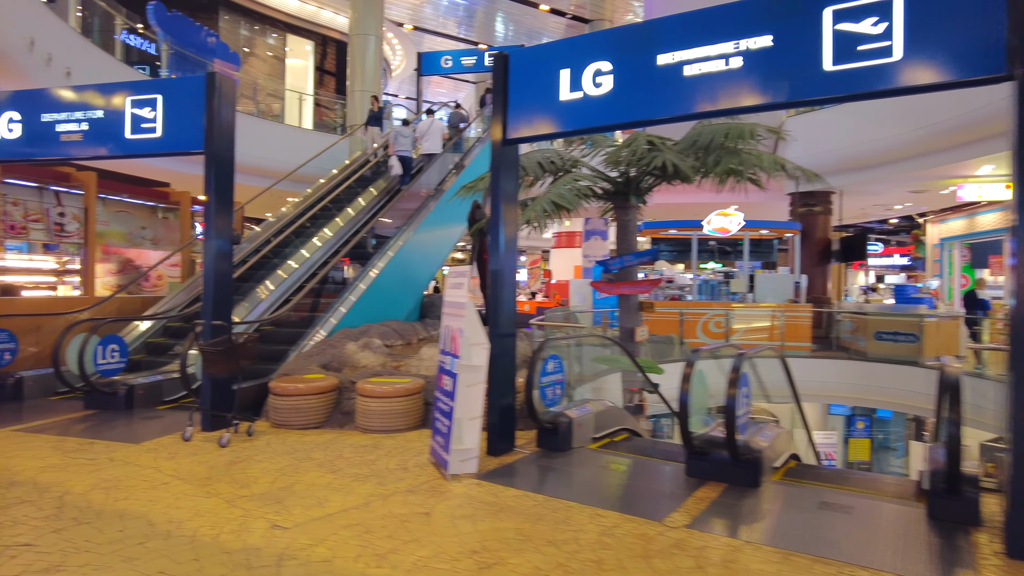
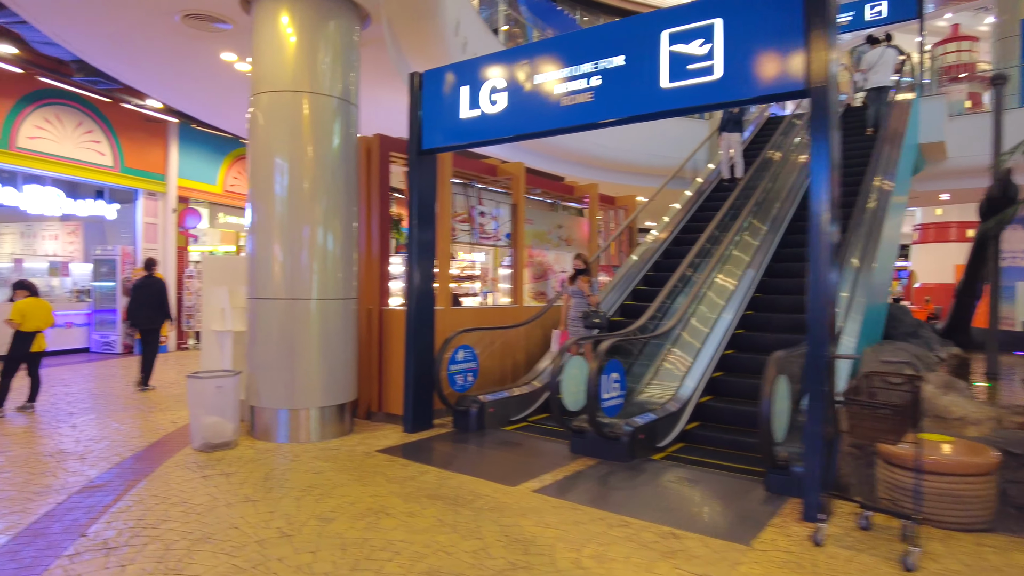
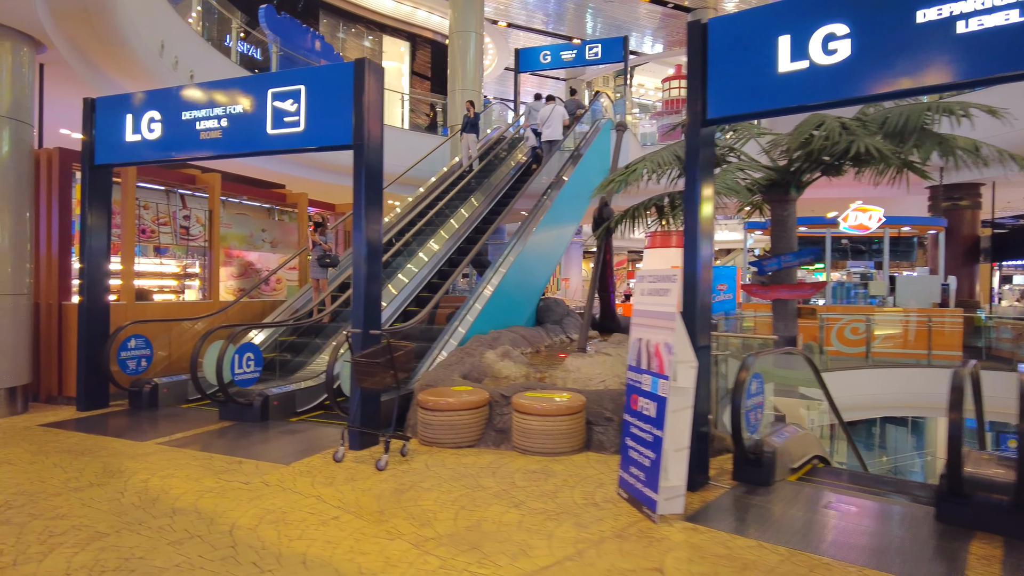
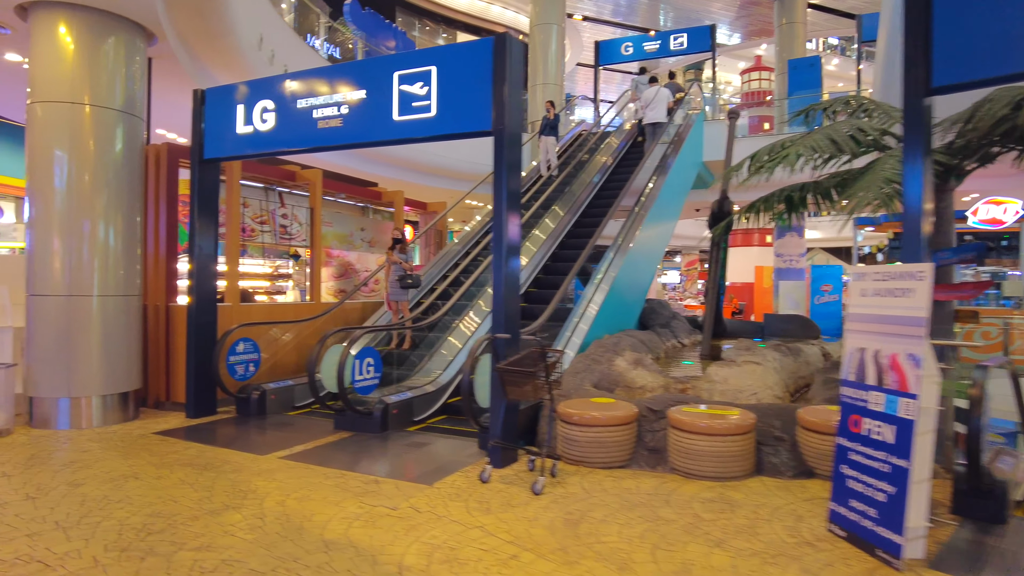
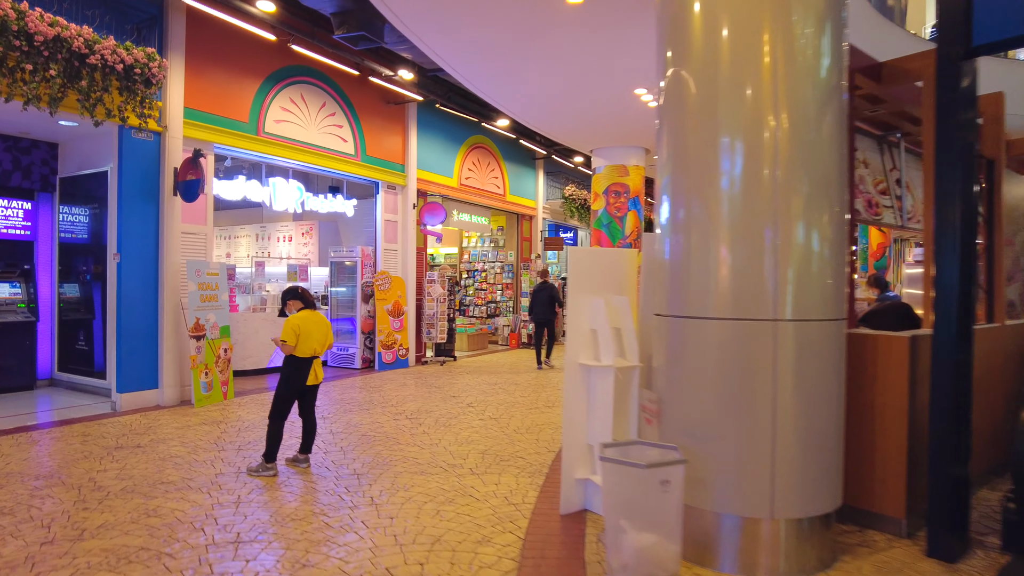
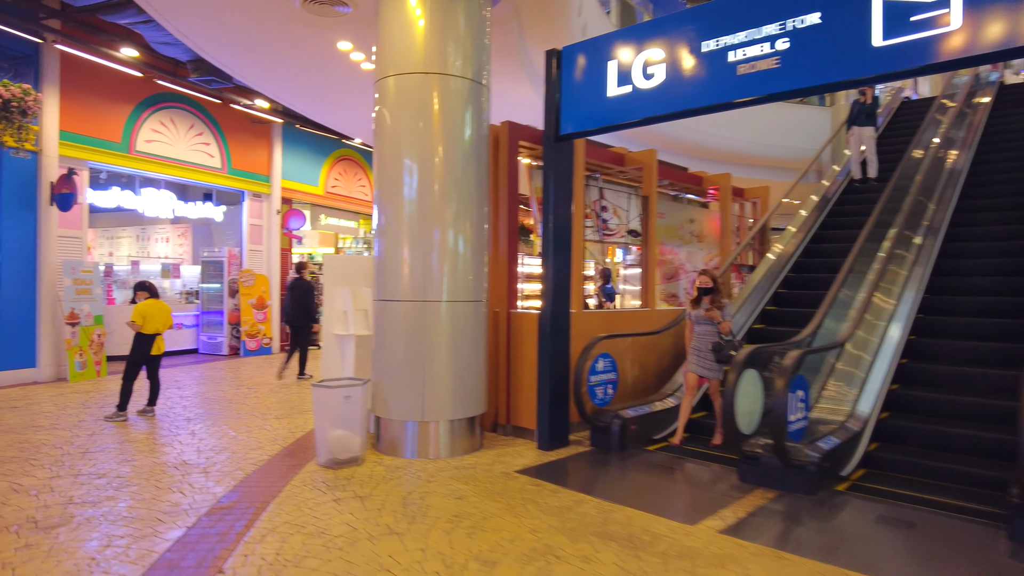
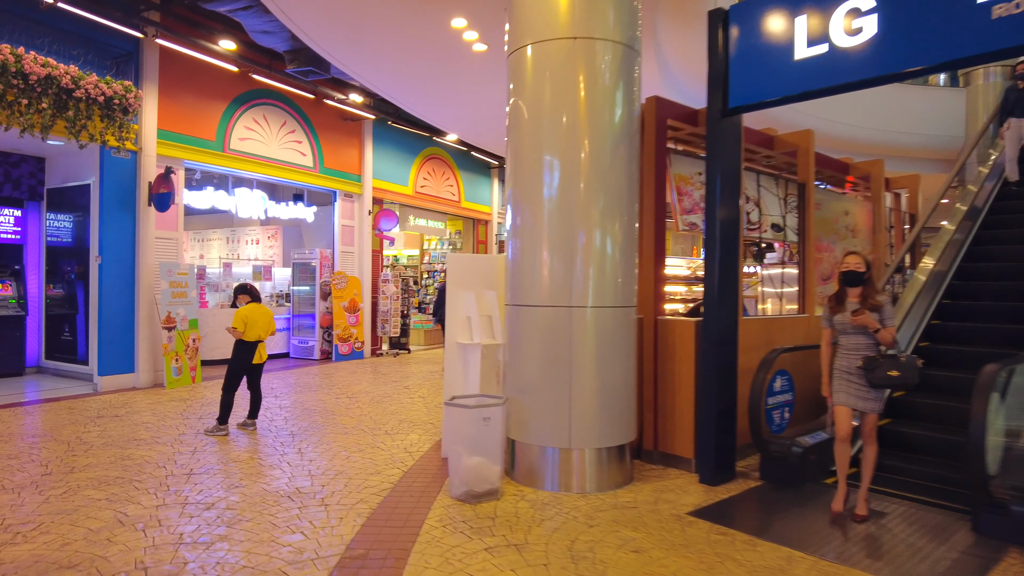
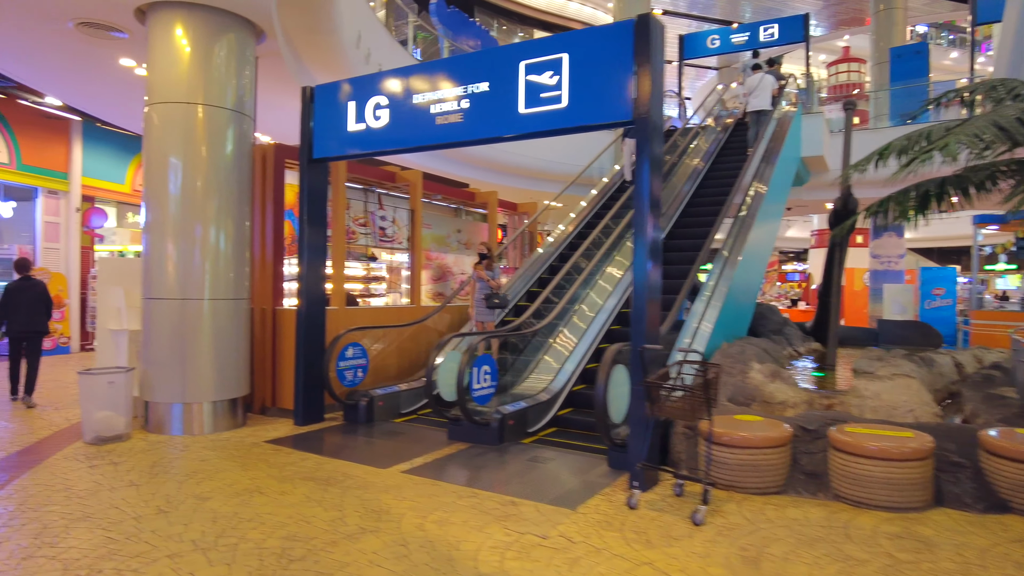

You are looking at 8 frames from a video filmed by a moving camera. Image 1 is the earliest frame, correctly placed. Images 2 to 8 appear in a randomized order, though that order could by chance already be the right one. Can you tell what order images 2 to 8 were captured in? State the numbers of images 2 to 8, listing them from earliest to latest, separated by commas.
3, 4, 8, 2, 6, 7, 5
